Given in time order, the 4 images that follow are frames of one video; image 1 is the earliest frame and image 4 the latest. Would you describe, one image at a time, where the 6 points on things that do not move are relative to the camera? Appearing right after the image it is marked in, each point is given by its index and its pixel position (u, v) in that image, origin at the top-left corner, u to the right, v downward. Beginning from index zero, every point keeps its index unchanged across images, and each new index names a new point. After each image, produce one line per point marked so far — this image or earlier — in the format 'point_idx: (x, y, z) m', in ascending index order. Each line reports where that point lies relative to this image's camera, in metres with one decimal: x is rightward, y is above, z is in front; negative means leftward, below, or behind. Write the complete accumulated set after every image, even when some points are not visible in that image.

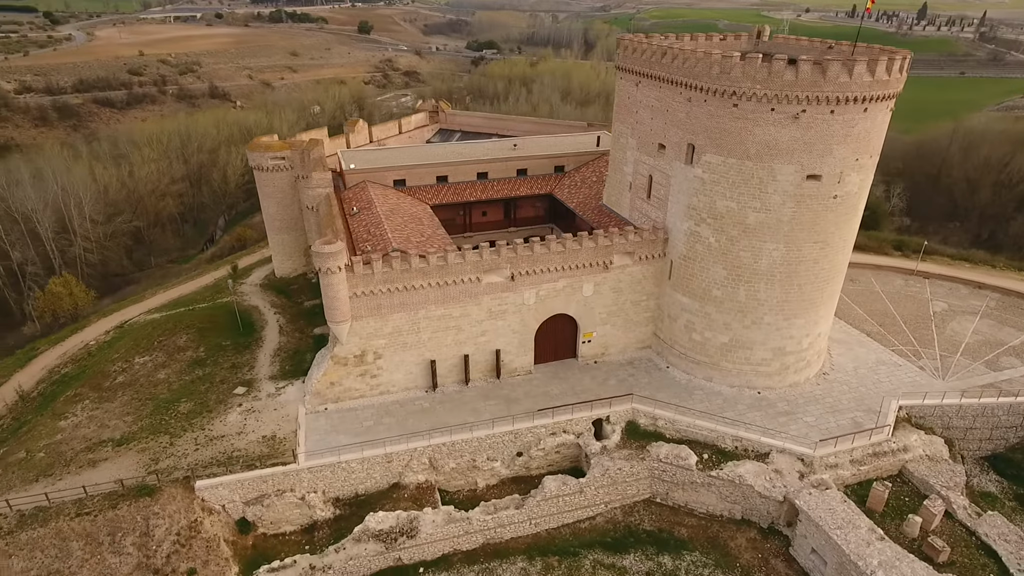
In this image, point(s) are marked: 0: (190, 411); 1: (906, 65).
0: (-8.9, -3.4, +17.5) m
1: (+9.5, +5.4, +15.3) m
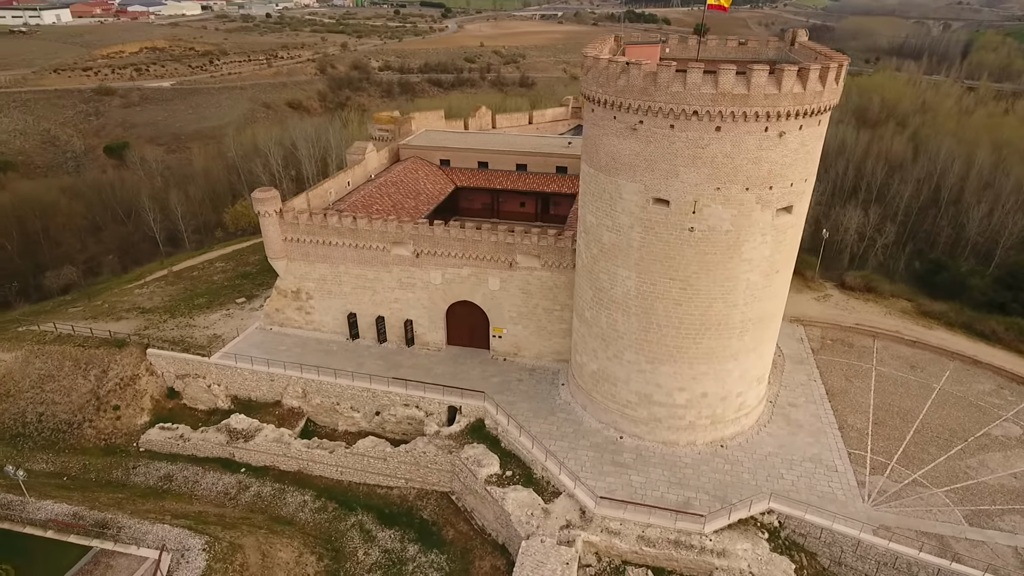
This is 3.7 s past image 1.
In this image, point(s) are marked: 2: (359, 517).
0: (-11.3, -0.6, +23.0) m
1: (+5.4, +4.0, +12.0) m
2: (-3.8, -5.8, +16.0) m
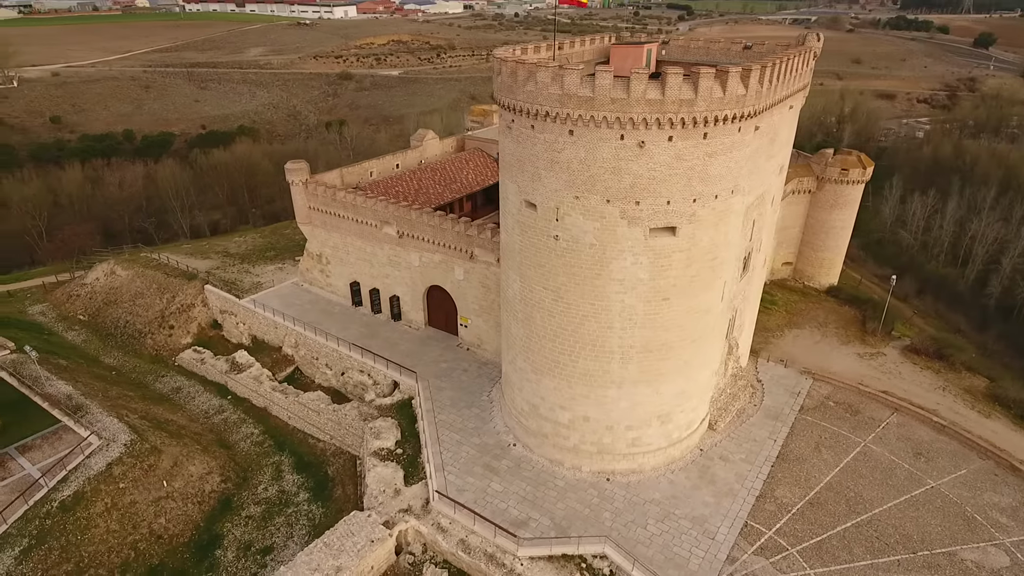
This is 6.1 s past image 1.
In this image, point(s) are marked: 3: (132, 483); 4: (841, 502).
0: (-10.2, +1.3, +26.7) m
1: (+2.4, +3.5, +10.8) m
2: (-6.4, -4.8, +17.9) m
3: (-9.1, -4.7, +15.3) m
4: (+7.2, -4.7, +14.0) m
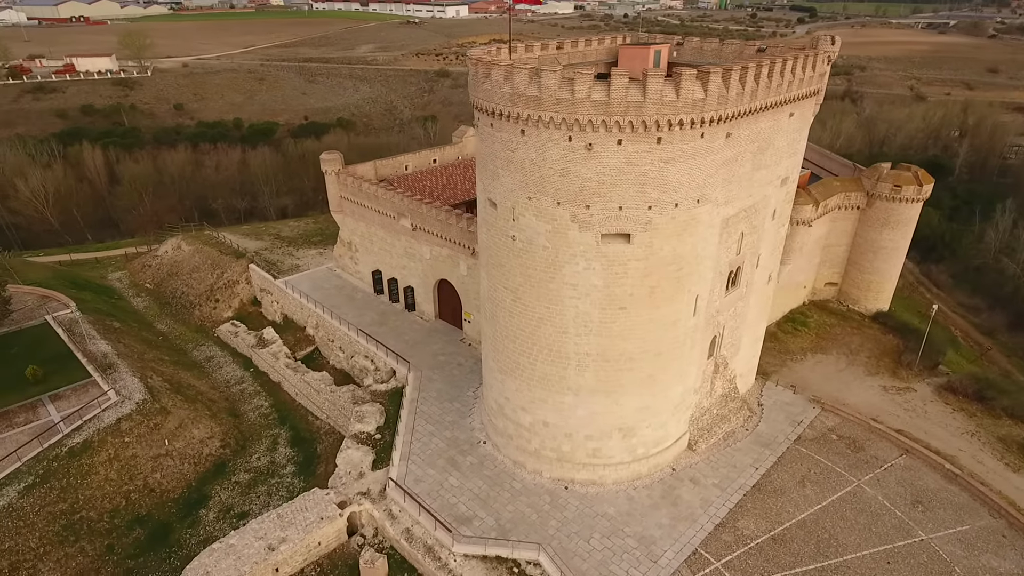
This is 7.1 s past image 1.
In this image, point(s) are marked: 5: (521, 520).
0: (-8.8, +2.1, +28.1) m
1: (+1.4, +3.4, +10.4) m
2: (-6.8, -4.2, +18.8) m
3: (-9.8, -3.9, +16.7) m
4: (+6.1, -5.2, +13.0) m
5: (+0.2, -4.9, +13.5) m
